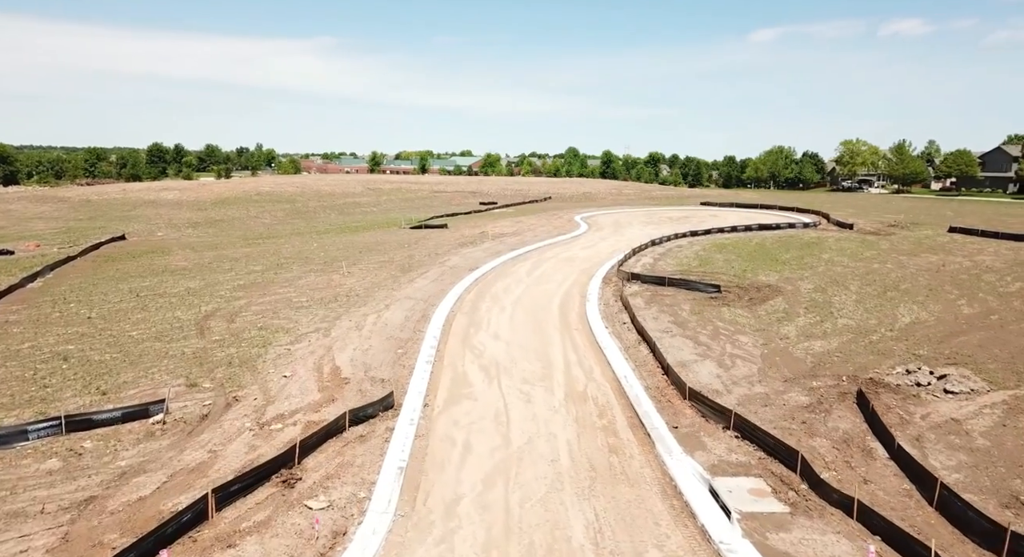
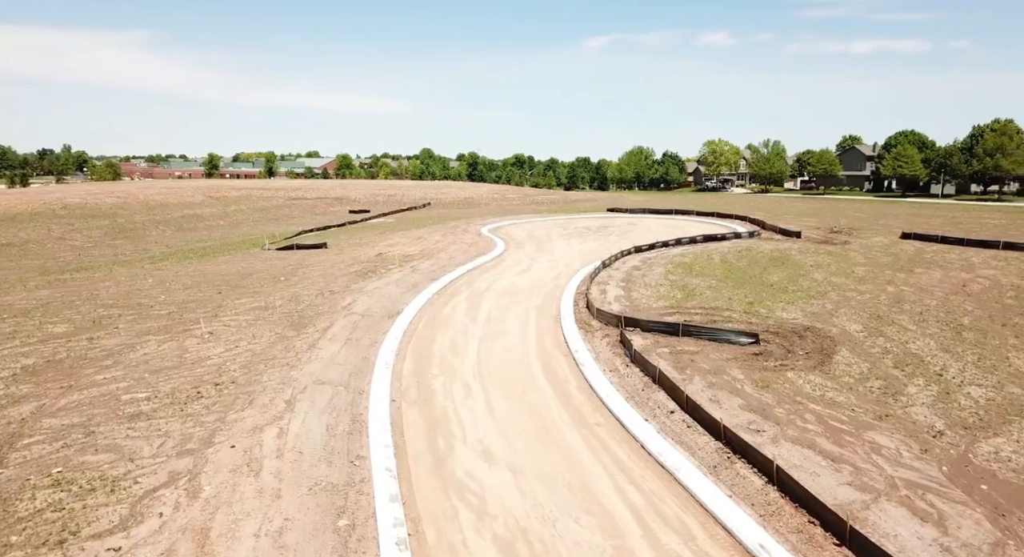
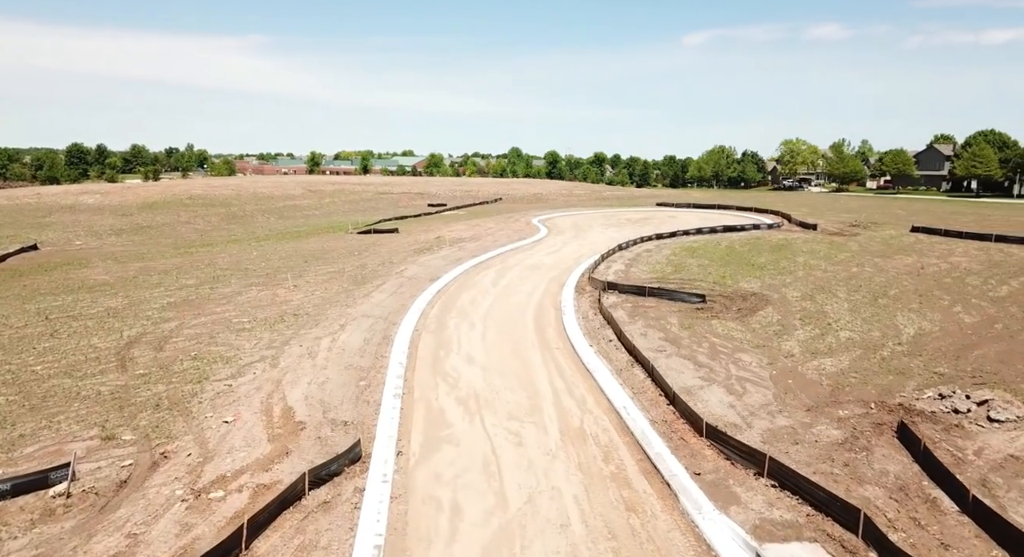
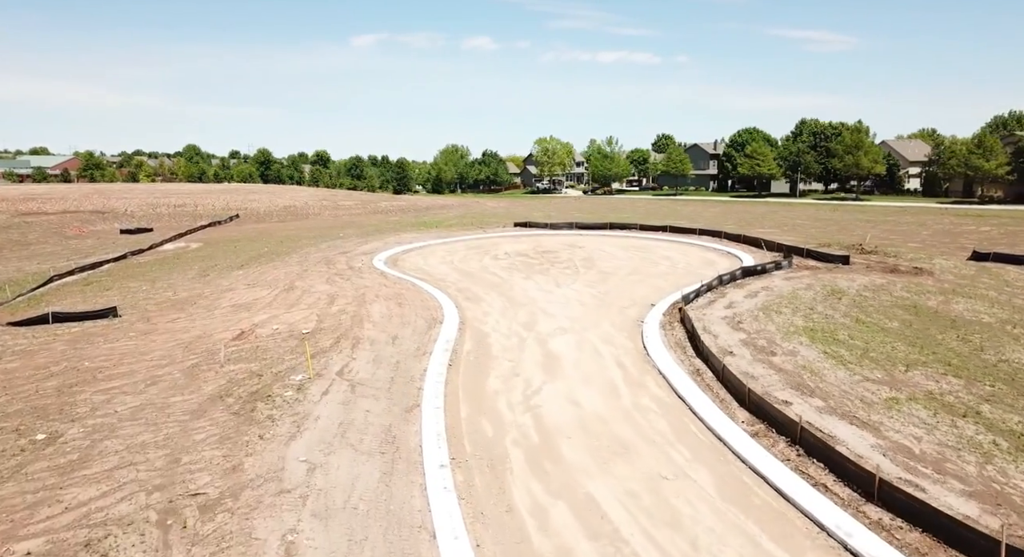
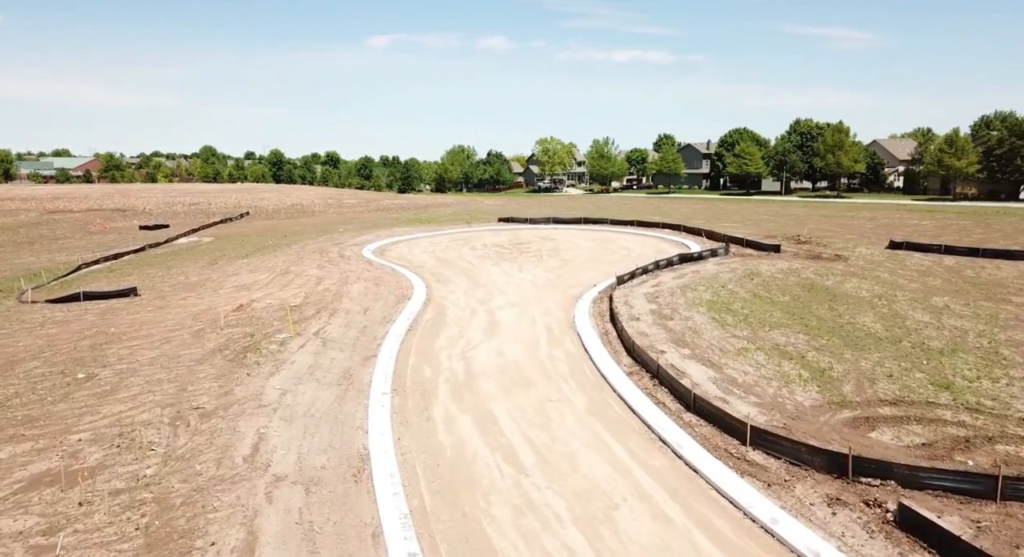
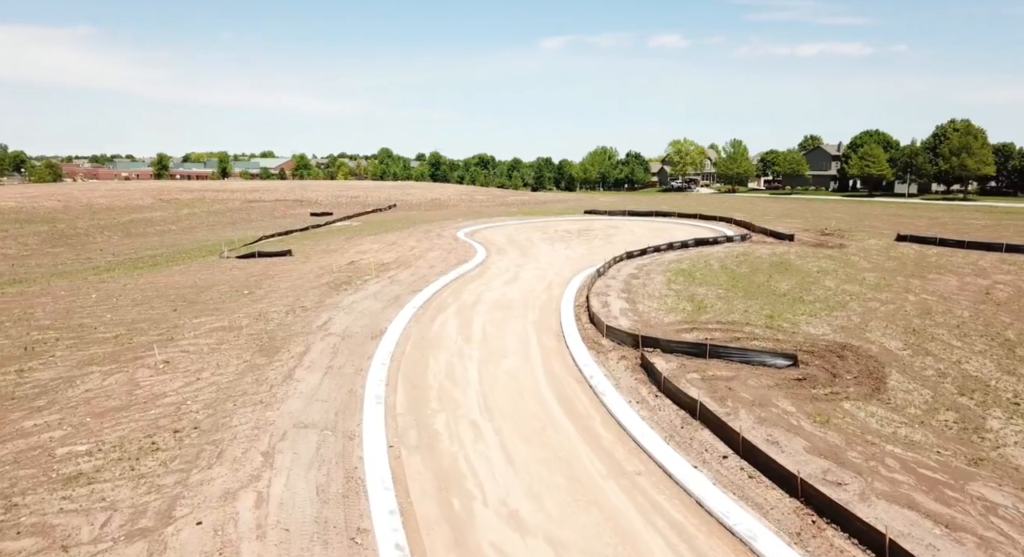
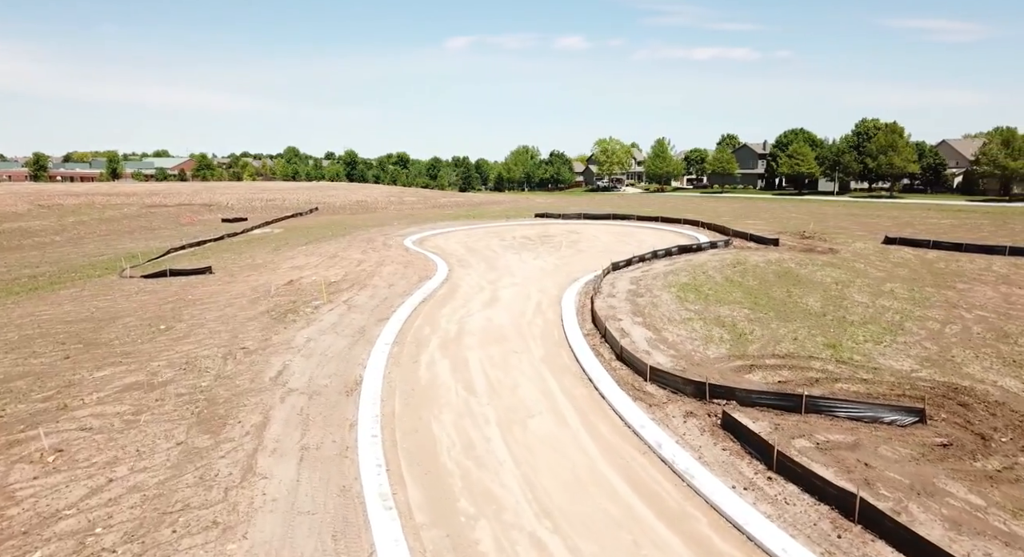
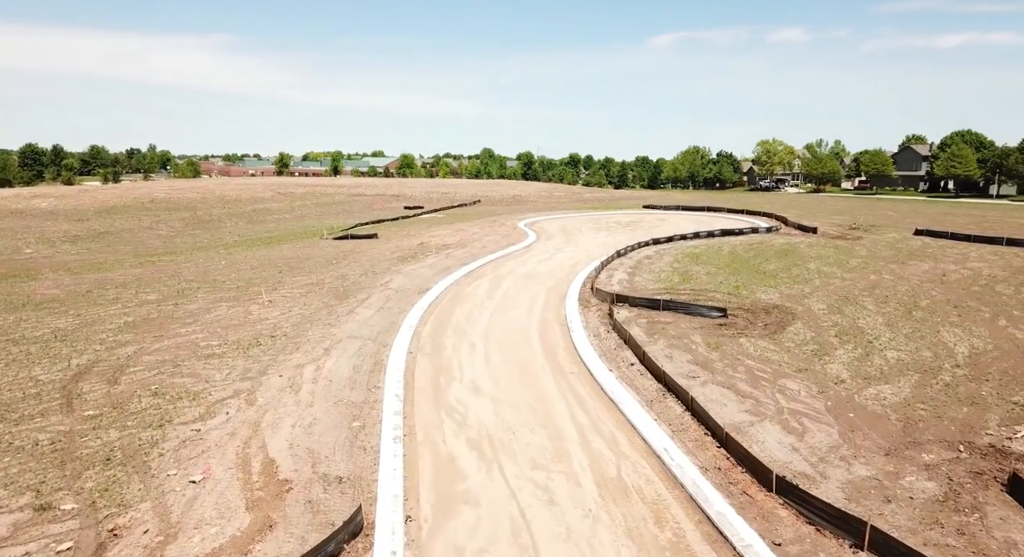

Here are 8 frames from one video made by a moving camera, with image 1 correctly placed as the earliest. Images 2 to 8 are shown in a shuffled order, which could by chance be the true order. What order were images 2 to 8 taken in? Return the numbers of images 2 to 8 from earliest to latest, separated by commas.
3, 8, 2, 6, 7, 5, 4
